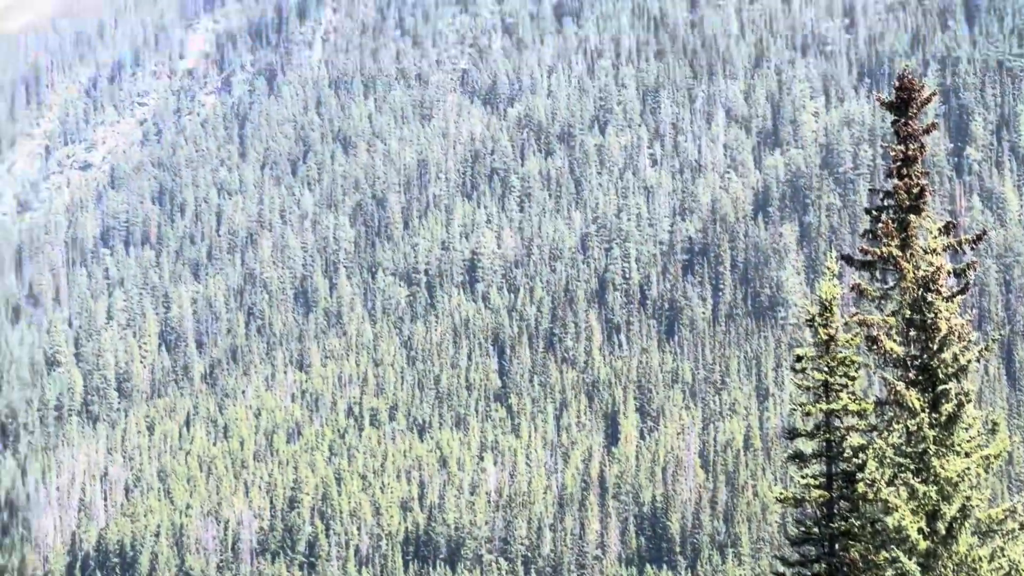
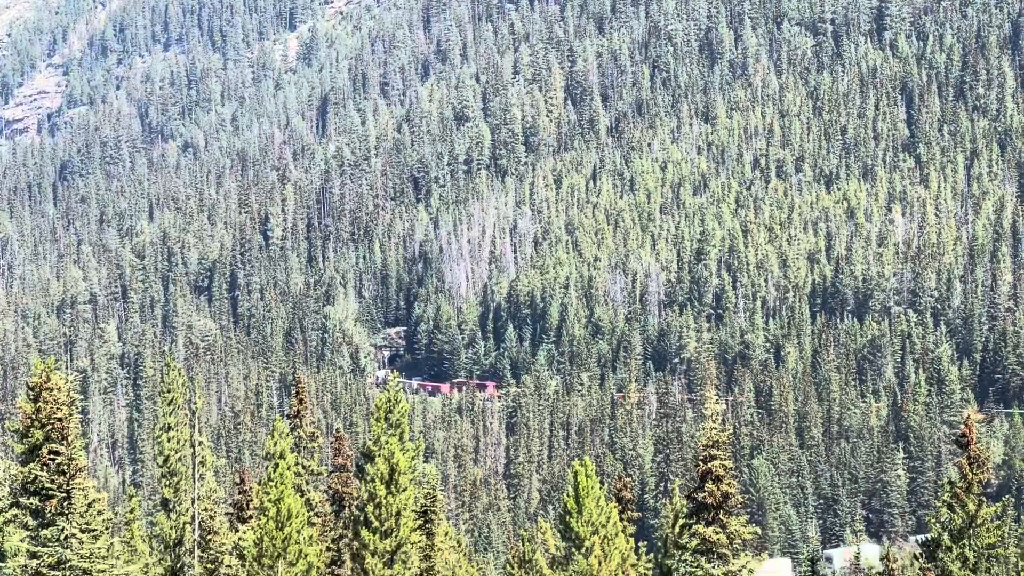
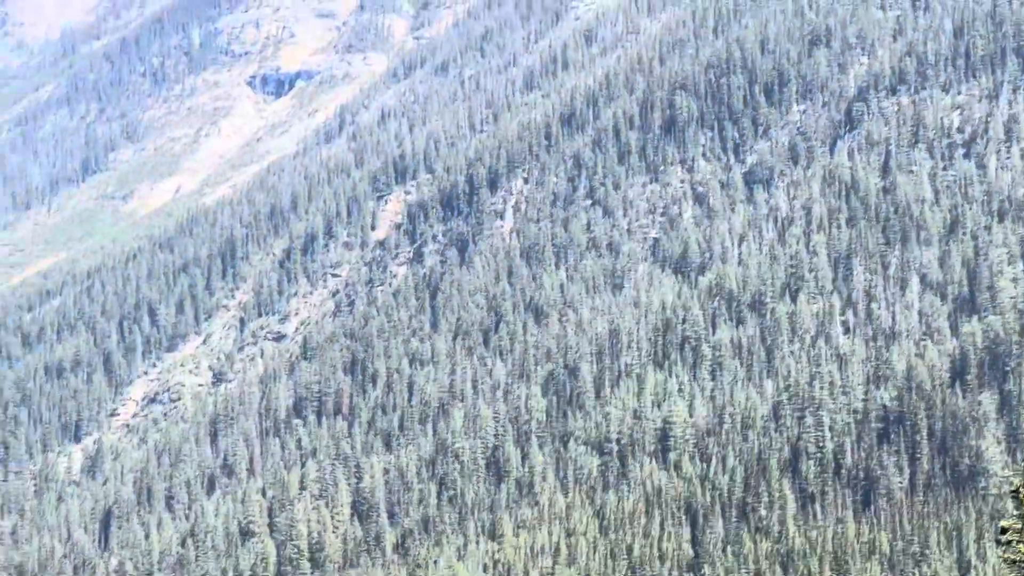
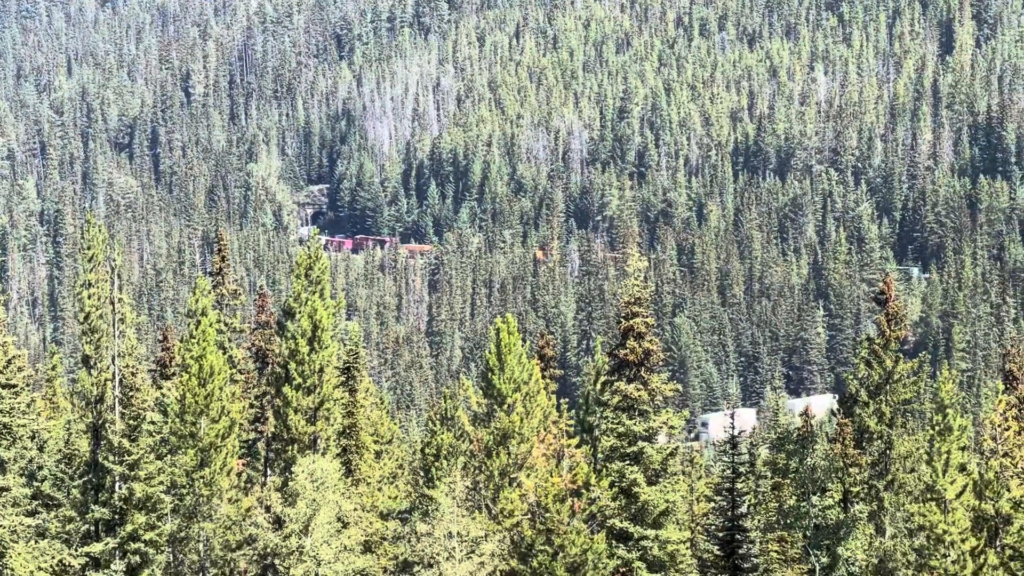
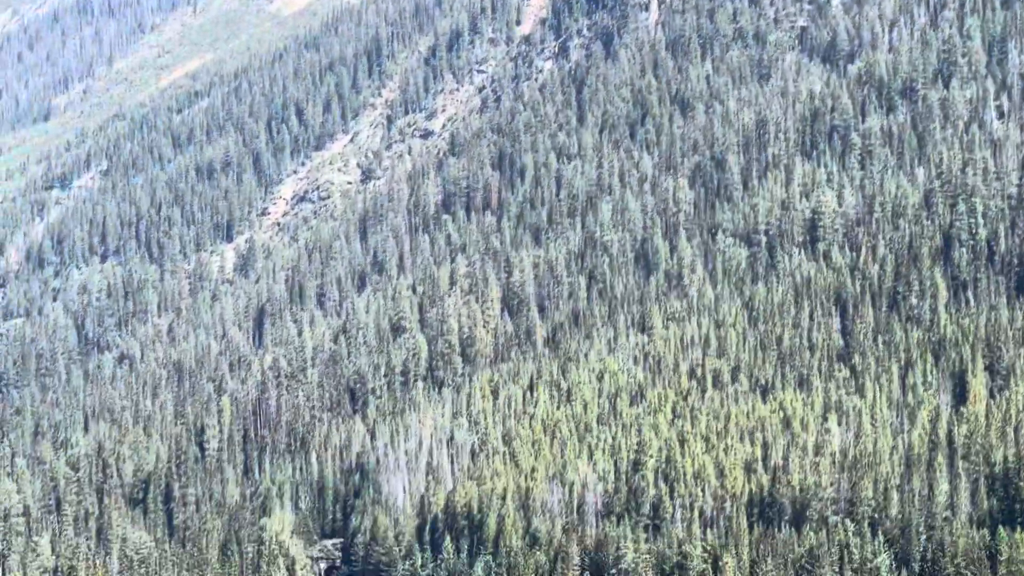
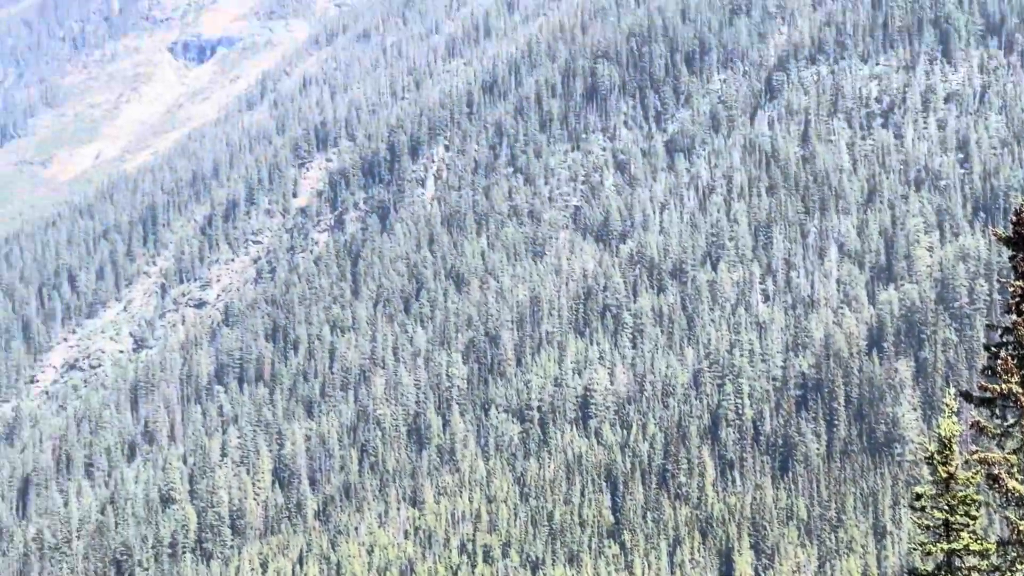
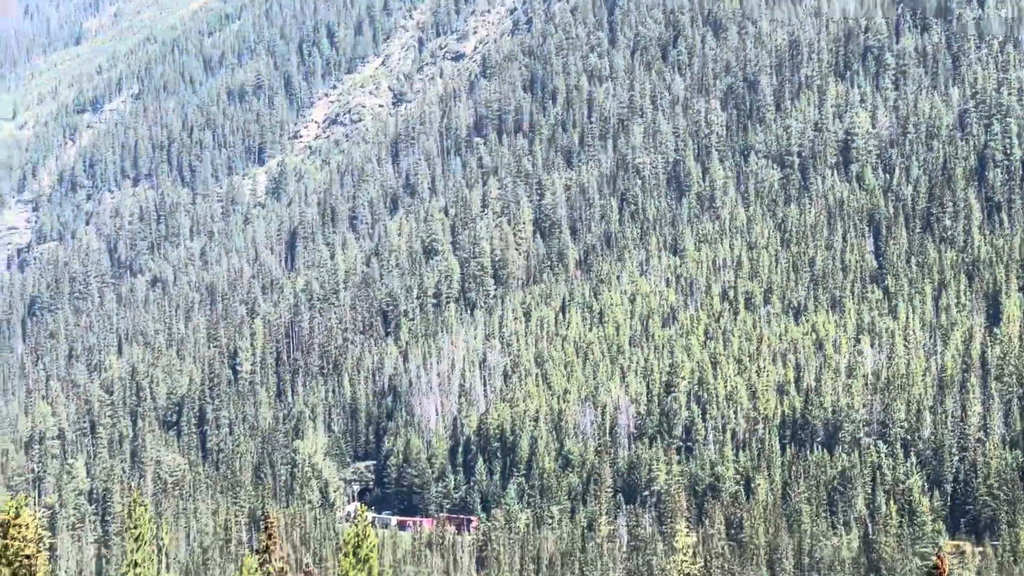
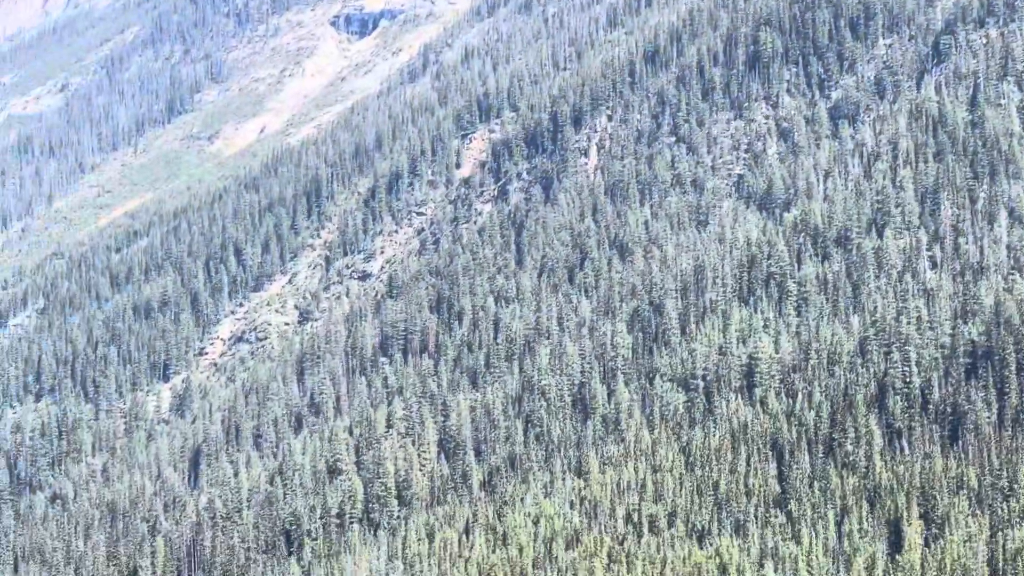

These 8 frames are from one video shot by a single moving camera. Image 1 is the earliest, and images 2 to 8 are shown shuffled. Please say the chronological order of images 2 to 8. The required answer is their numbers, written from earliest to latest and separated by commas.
6, 3, 8, 5, 7, 2, 4
